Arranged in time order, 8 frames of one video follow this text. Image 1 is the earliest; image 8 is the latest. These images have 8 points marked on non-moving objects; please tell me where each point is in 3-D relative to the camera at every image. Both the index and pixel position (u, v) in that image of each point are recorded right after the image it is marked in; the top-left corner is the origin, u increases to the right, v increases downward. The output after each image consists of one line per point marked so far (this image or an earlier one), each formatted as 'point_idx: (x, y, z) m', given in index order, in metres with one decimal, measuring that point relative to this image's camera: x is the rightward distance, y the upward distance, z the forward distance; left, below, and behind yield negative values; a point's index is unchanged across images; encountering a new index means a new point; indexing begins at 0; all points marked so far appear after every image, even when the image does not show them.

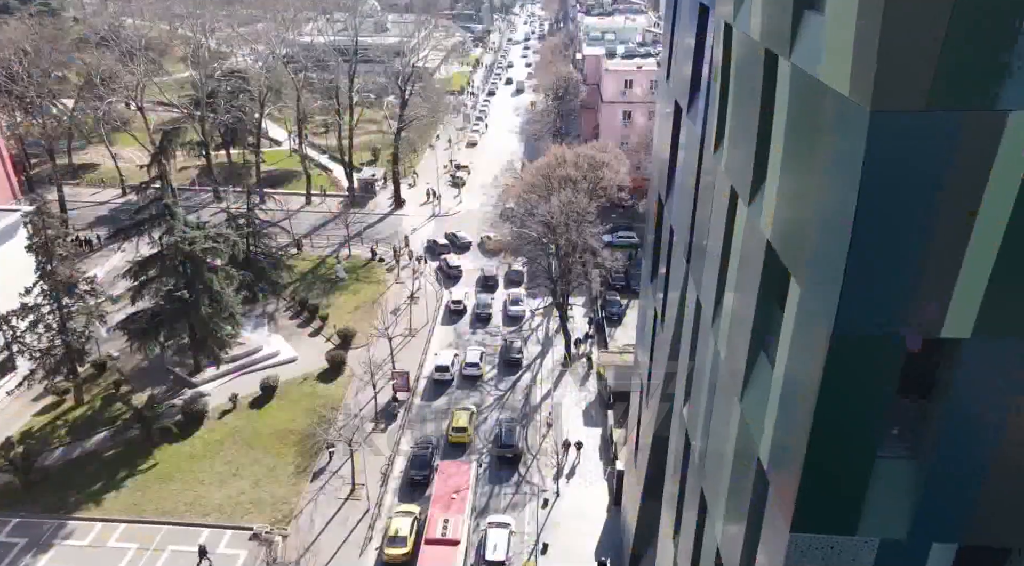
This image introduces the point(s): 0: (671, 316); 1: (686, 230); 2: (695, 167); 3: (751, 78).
0: (+3.1, -0.7, +15.3) m
1: (+3.1, +0.9, +14.0) m
2: (+3.1, +2.0, +13.3) m
3: (+3.0, +2.5, +9.5) m
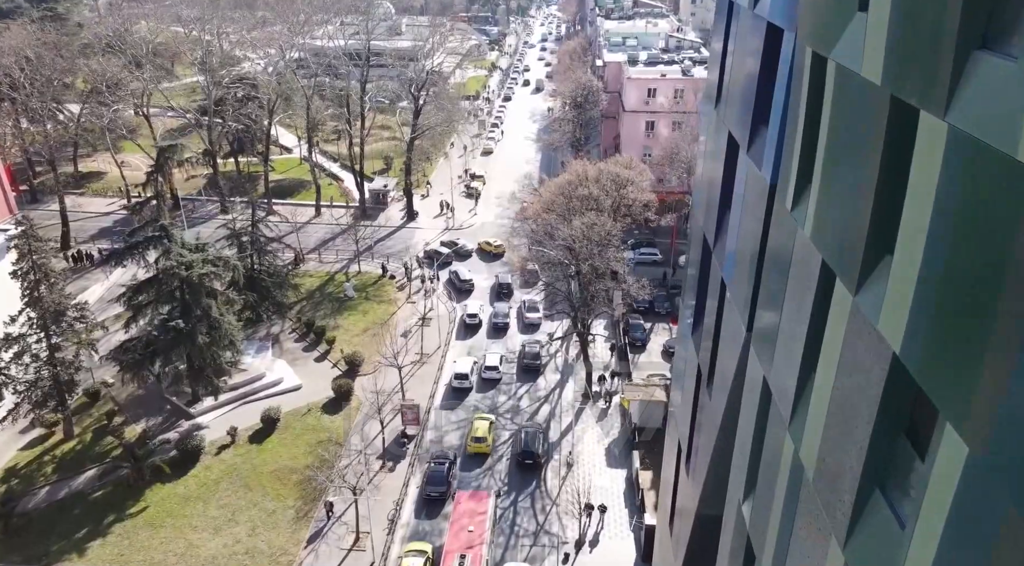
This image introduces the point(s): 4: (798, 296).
0: (+3.5, -1.8, +13.0) m
1: (+3.5, -0.1, +11.7) m
2: (+3.5, +0.9, +11.0) m
3: (+3.3, +1.4, +7.2) m
4: (+3.4, -0.1, +9.1) m
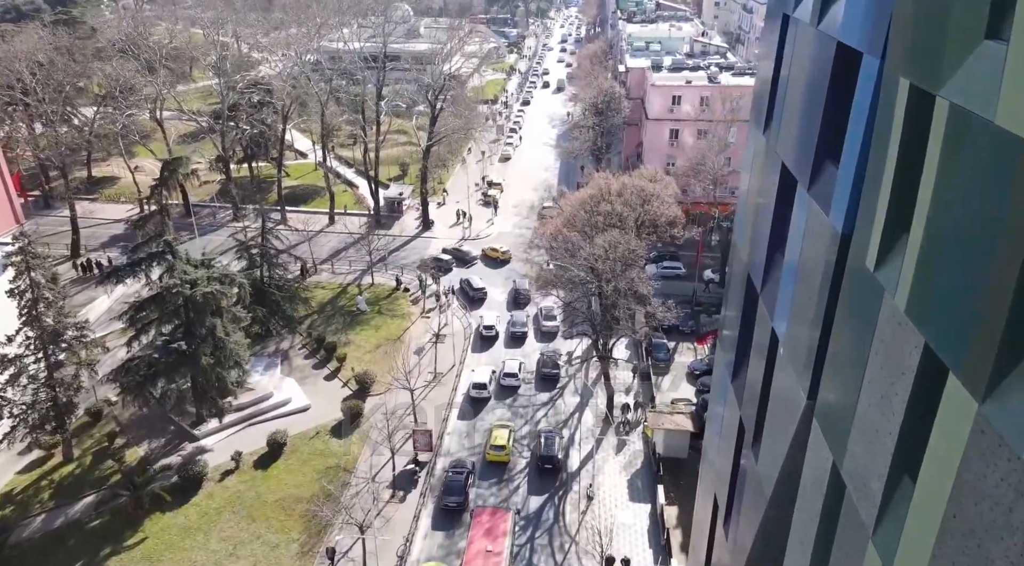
0: (+3.8, -2.6, +11.4) m
1: (+3.8, -0.9, +10.1) m
2: (+3.8, +0.1, +9.4) m
3: (+3.5, +0.7, +5.6) m
4: (+3.6, -0.9, +7.5) m
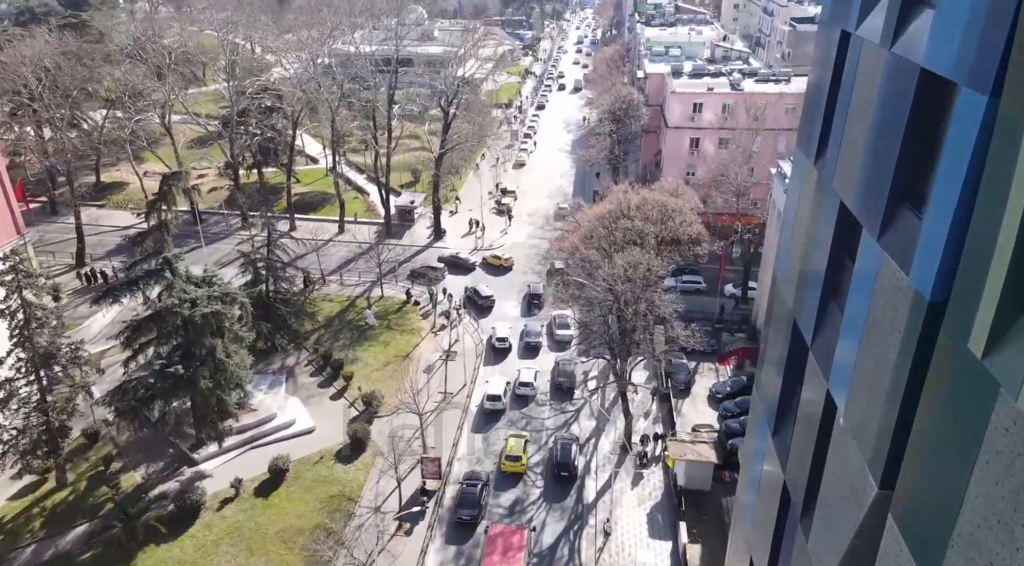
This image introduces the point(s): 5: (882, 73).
0: (+4.0, -3.3, +9.9) m
1: (+3.9, -1.7, +8.5) m
2: (+3.9, -0.6, +7.9) m
3: (+3.6, -0.1, +4.1) m
4: (+3.7, -1.6, +6.0) m
5: (+4.2, +2.4, +8.9) m
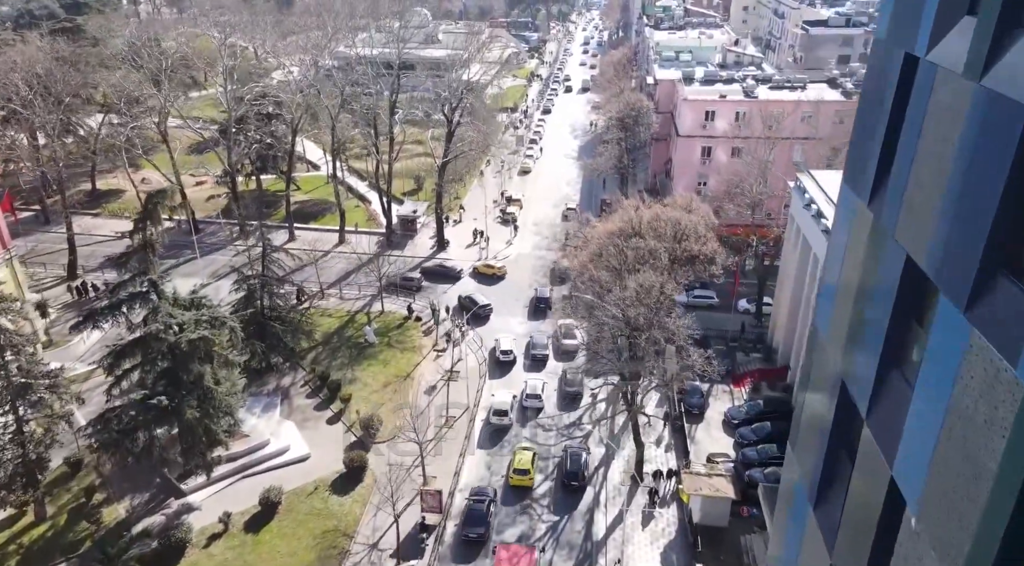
0: (+4.1, -4.1, +8.3) m
1: (+4.0, -2.4, +6.9) m
2: (+4.0, -1.4, +6.3) m
3: (+3.6, -0.8, +2.5) m
4: (+3.7, -2.4, +4.4) m
5: (+4.2, +1.6, +7.3) m
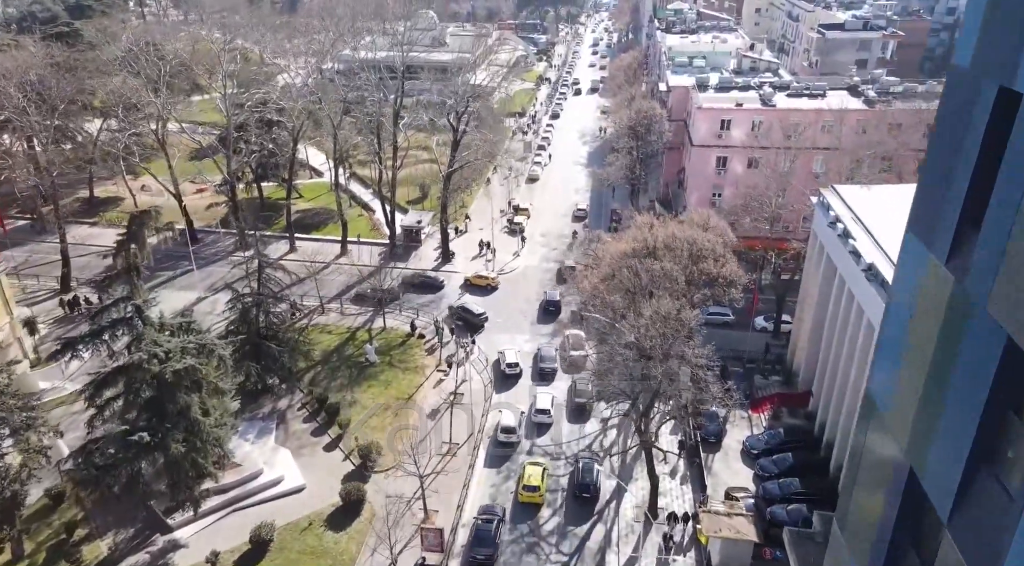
0: (+4.1, -4.9, +6.6) m
1: (+4.0, -3.2, +5.3) m
2: (+4.0, -2.2, +4.6) m
3: (+3.6, -1.6, +0.8) m
4: (+3.7, -3.2, +2.7) m
5: (+4.3, +0.8, +5.6) m
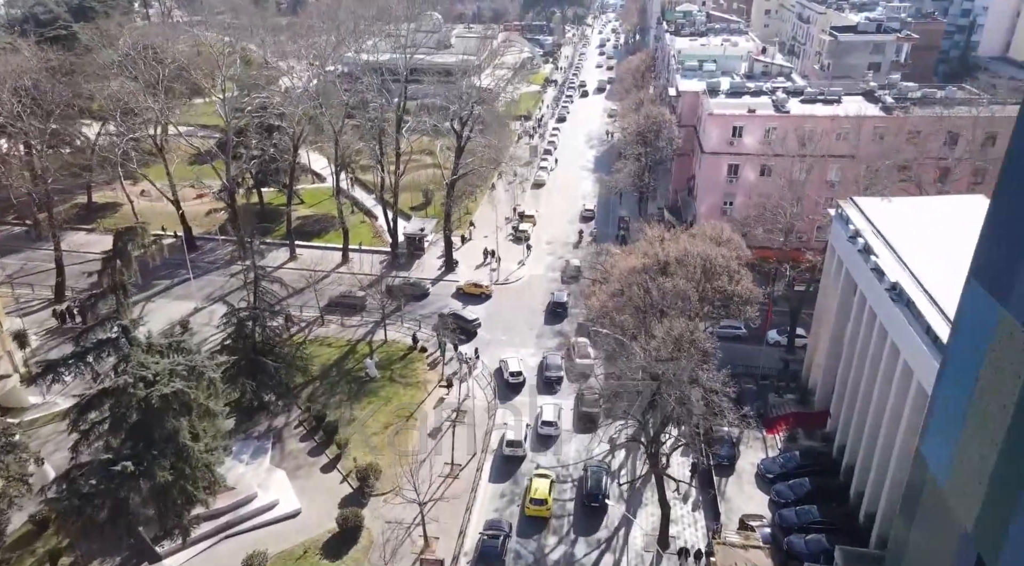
0: (+4.1, -5.5, +5.4) m
1: (+4.0, -3.8, +4.1) m
2: (+4.0, -2.7, +3.4) m
3: (+3.5, -2.2, -0.4) m
4: (+3.7, -3.8, +1.5) m
5: (+4.3, +0.3, +4.4) m
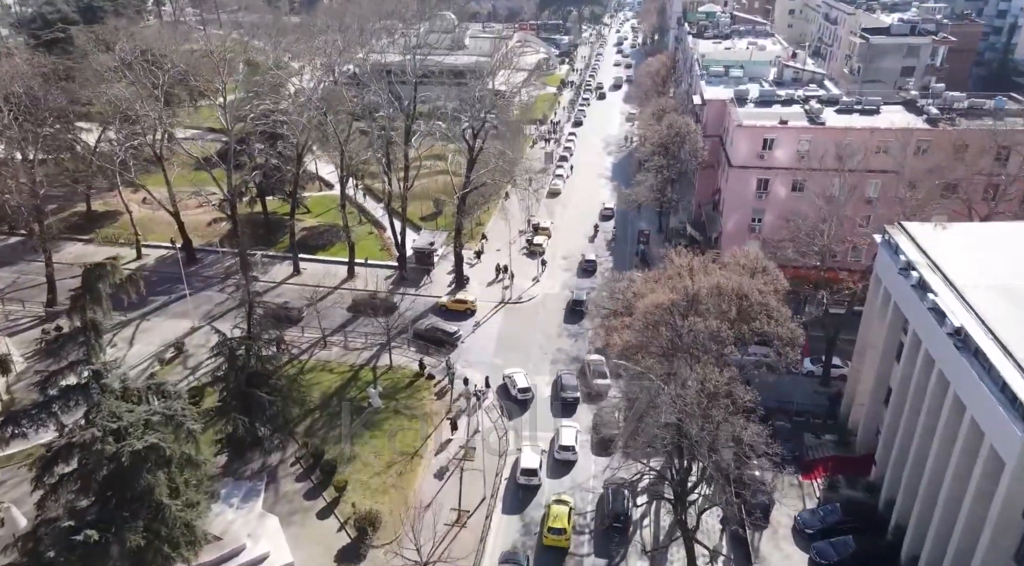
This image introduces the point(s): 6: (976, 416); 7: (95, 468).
0: (+4.1, -6.7, +2.8) m
1: (+4.0, -5.0, +1.5) m
2: (+4.0, -4.0, +0.9) m
3: (+3.5, -3.4, -2.9) m
4: (+3.7, -5.0, -1.1) m
5: (+4.3, -0.9, +1.8) m
6: (+11.7, -3.3, +19.6) m
7: (-10.7, -4.6, +20.1) m
